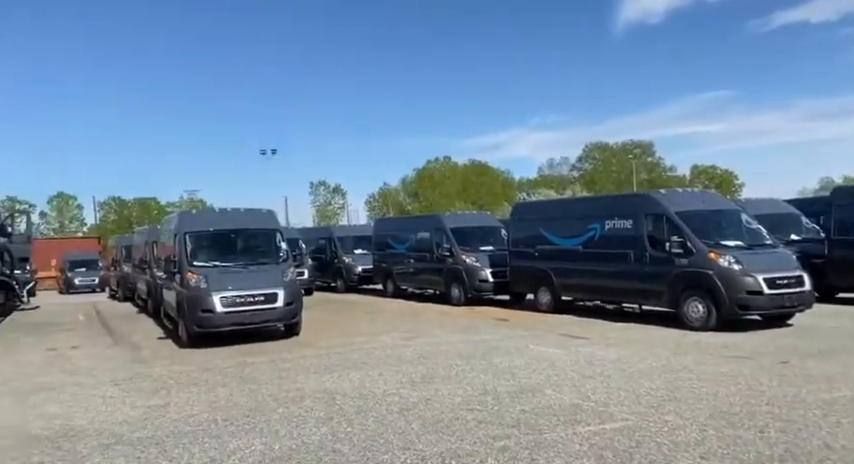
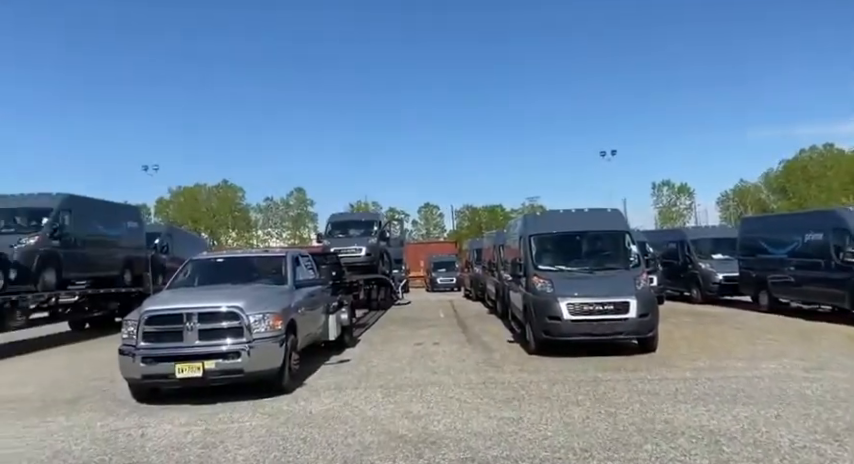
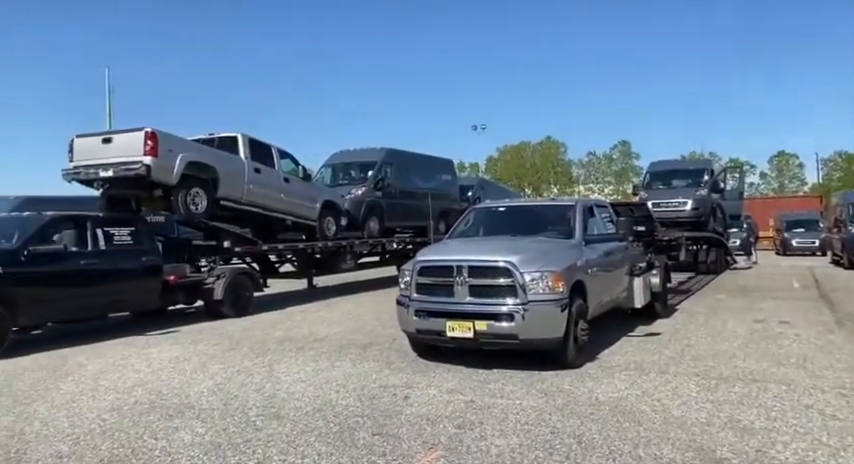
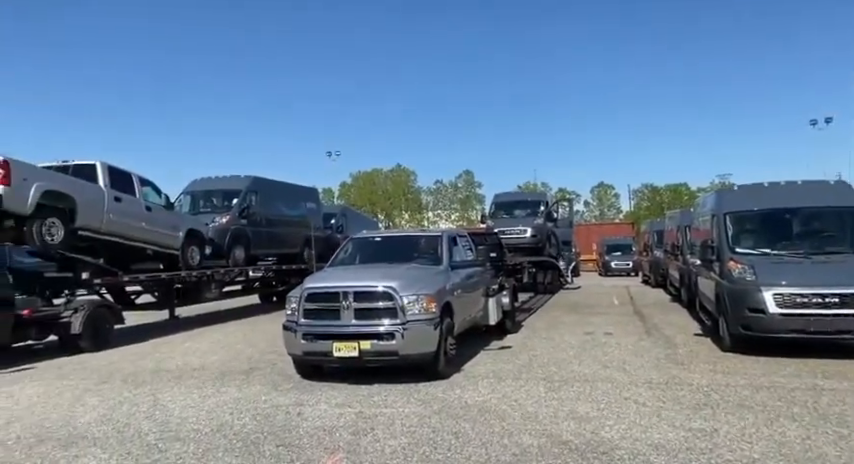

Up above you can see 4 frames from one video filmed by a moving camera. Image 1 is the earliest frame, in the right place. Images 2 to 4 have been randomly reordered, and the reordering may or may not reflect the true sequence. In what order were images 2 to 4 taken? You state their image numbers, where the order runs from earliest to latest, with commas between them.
2, 4, 3
